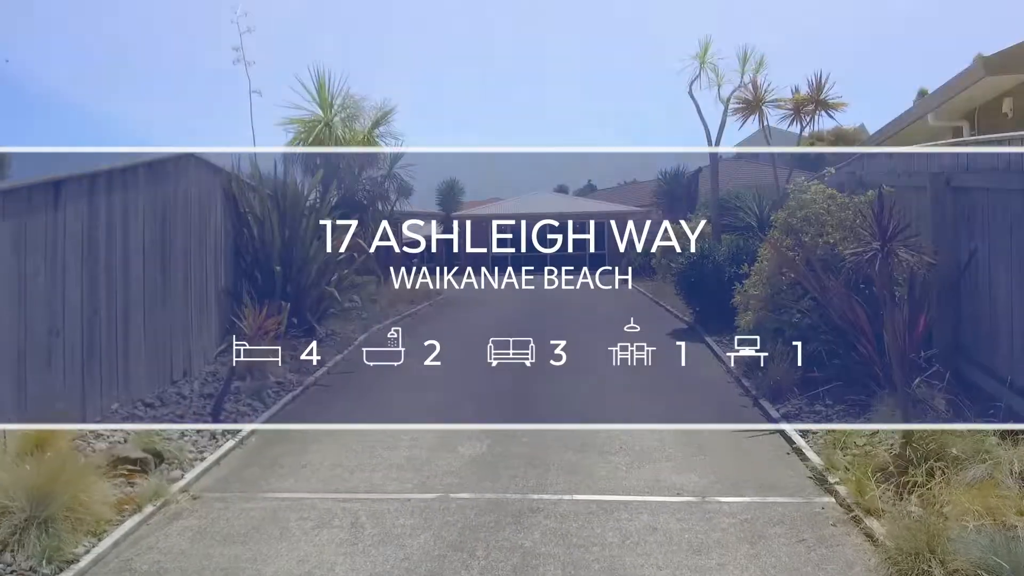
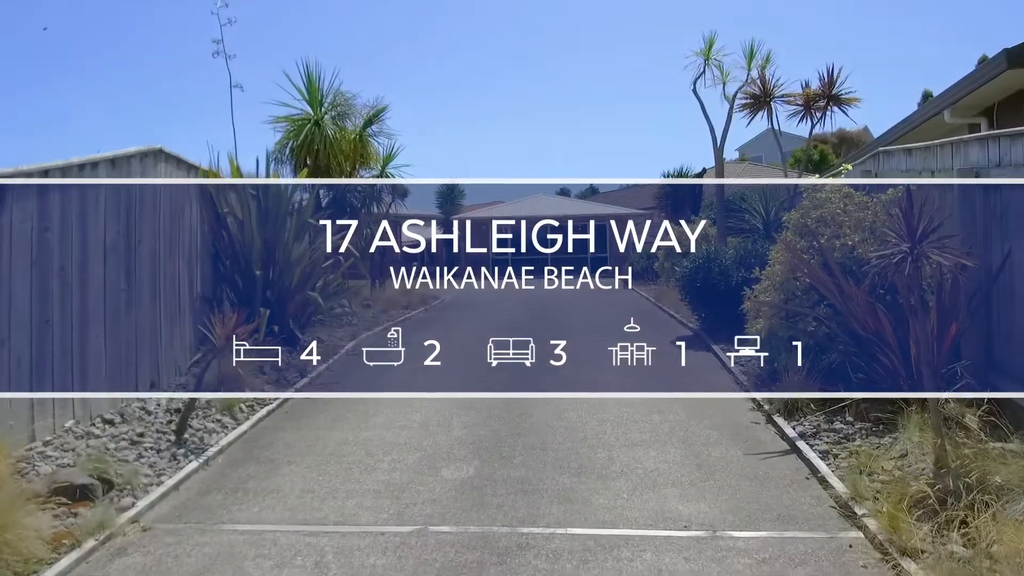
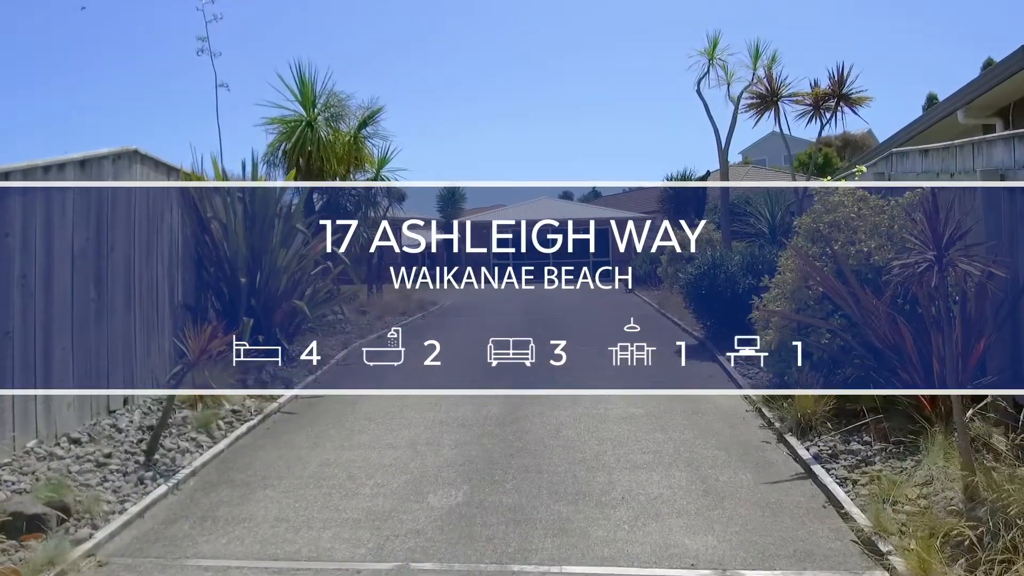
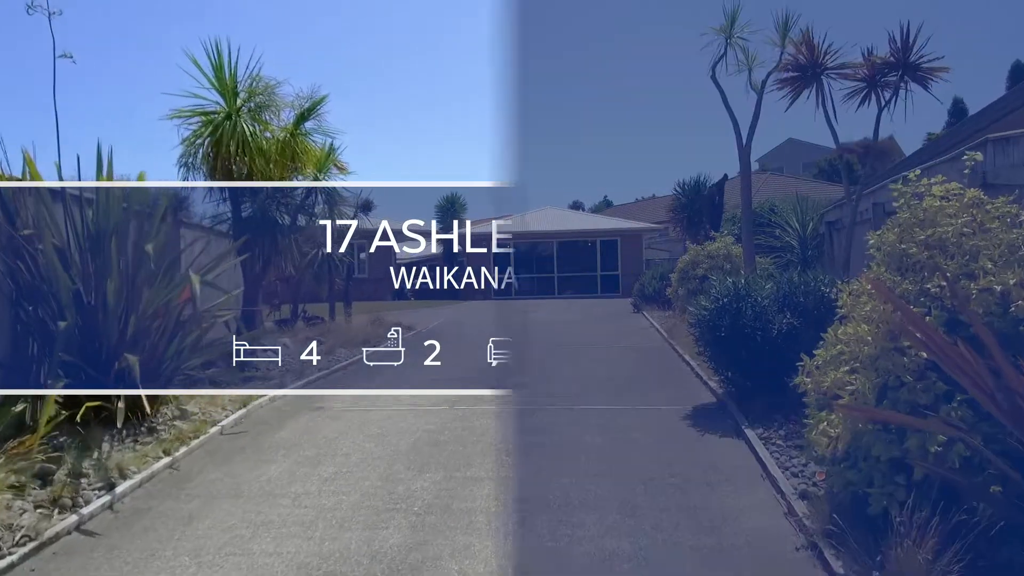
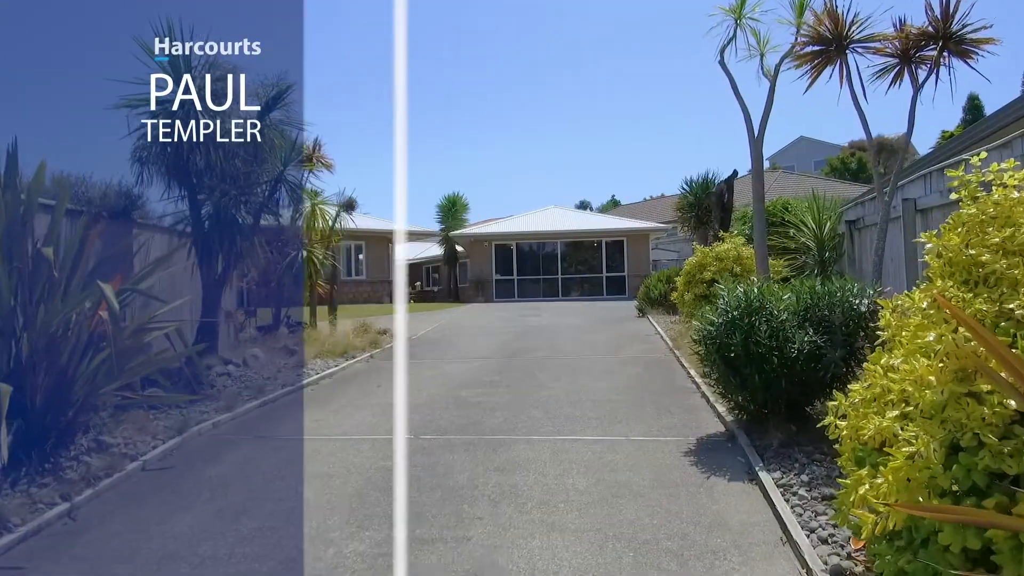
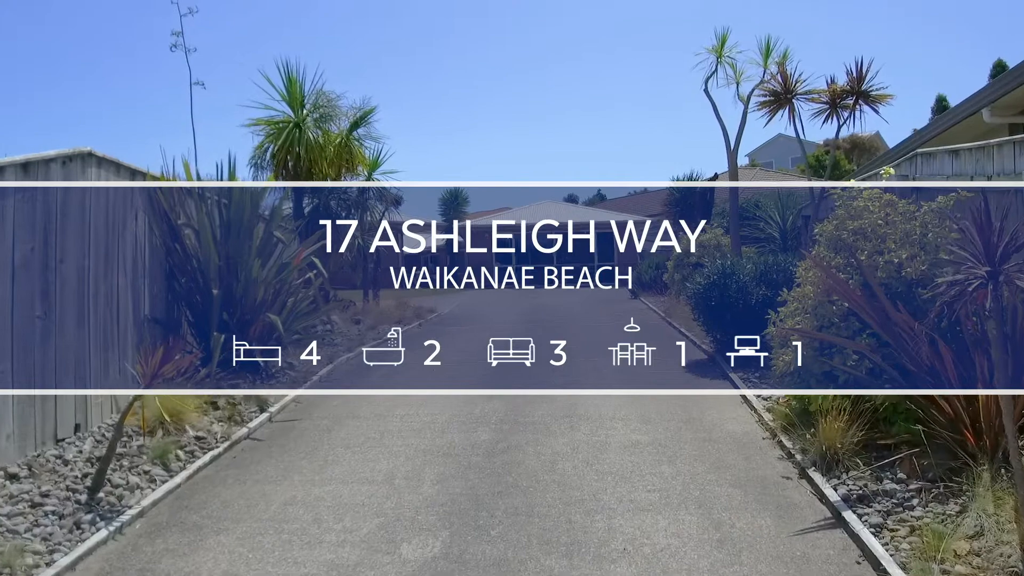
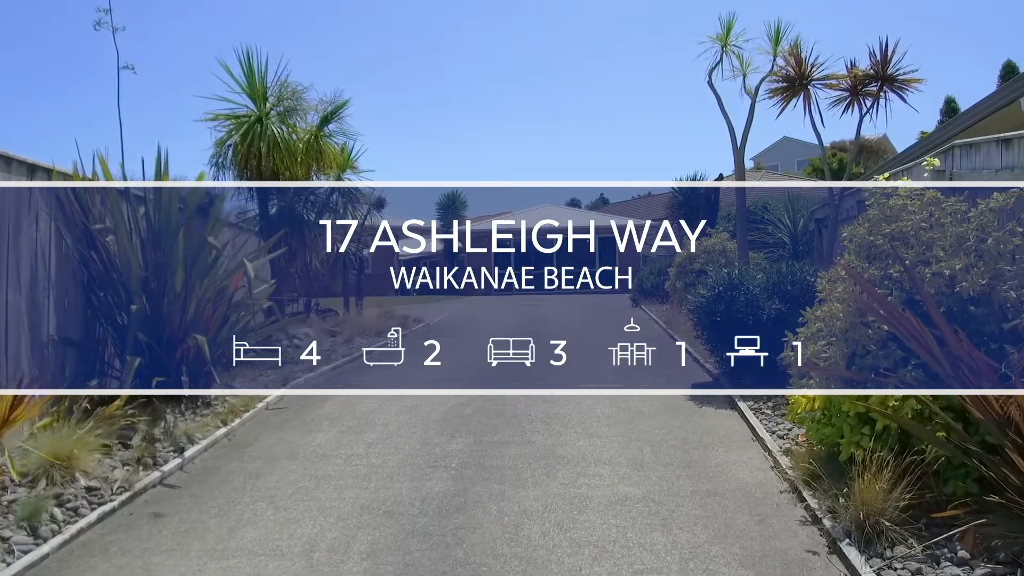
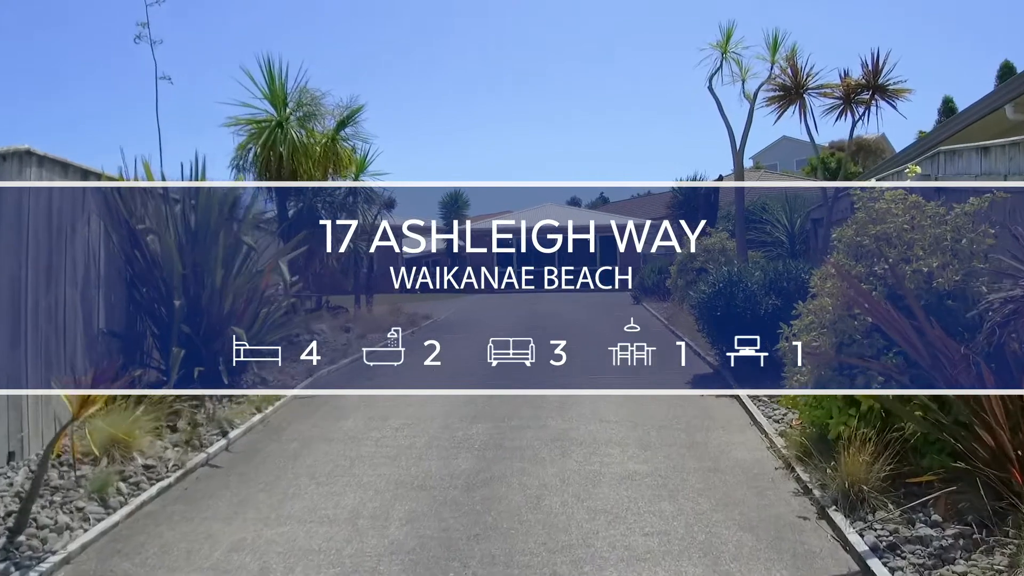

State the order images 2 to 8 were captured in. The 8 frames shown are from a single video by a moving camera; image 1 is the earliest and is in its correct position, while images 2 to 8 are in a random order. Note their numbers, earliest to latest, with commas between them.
2, 3, 6, 8, 7, 4, 5
